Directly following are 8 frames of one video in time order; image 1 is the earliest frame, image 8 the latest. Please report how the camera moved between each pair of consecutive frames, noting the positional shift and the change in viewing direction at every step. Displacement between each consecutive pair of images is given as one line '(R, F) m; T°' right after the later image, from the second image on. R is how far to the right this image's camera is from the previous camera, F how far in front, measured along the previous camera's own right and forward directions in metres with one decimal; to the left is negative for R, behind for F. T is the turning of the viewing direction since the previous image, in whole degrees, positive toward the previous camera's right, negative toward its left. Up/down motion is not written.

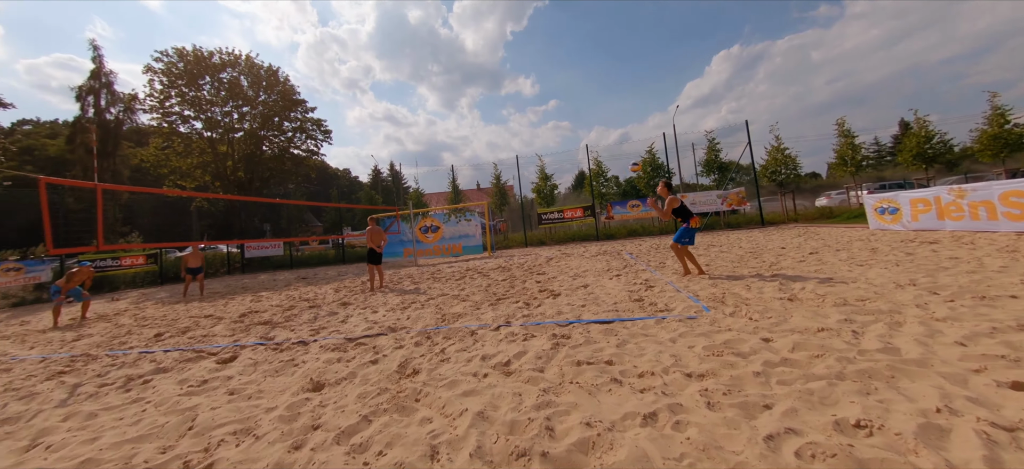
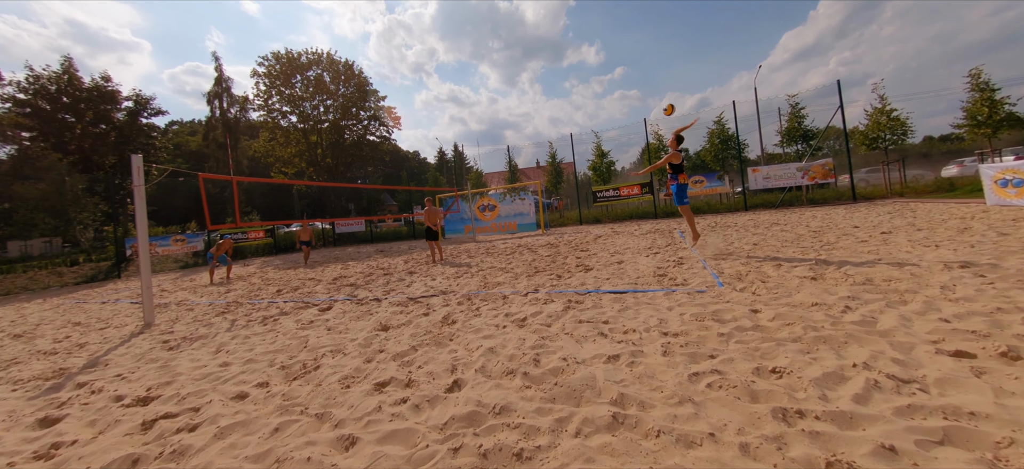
(+0.4, -0.5) m; -10°
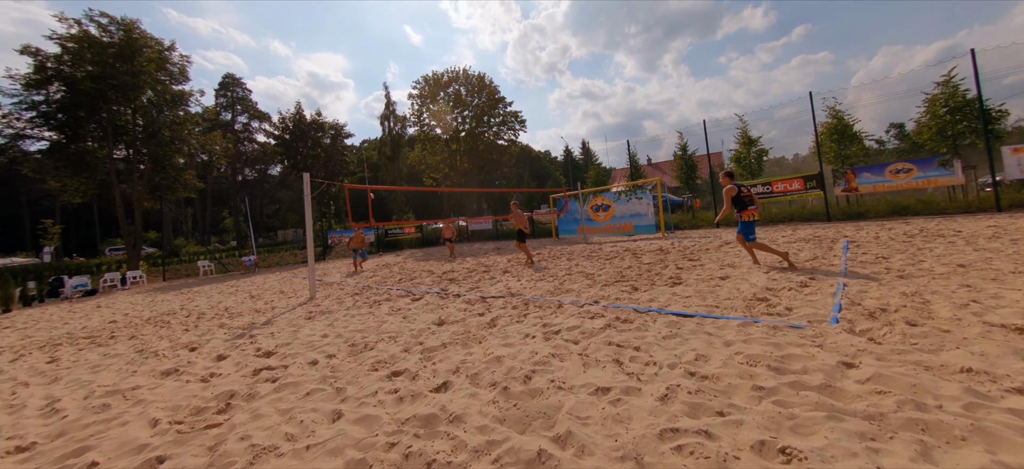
(+0.8, +0.1) m; -22°
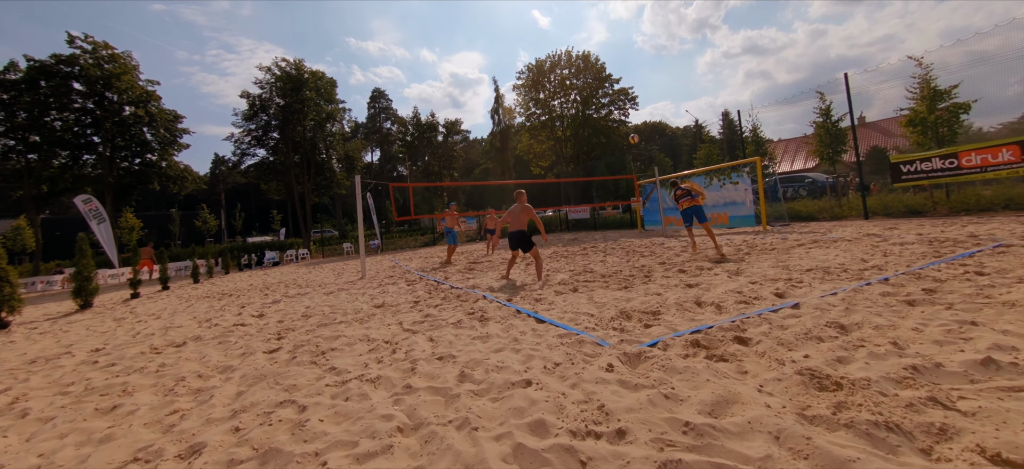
(+2.2, +0.2) m; -21°
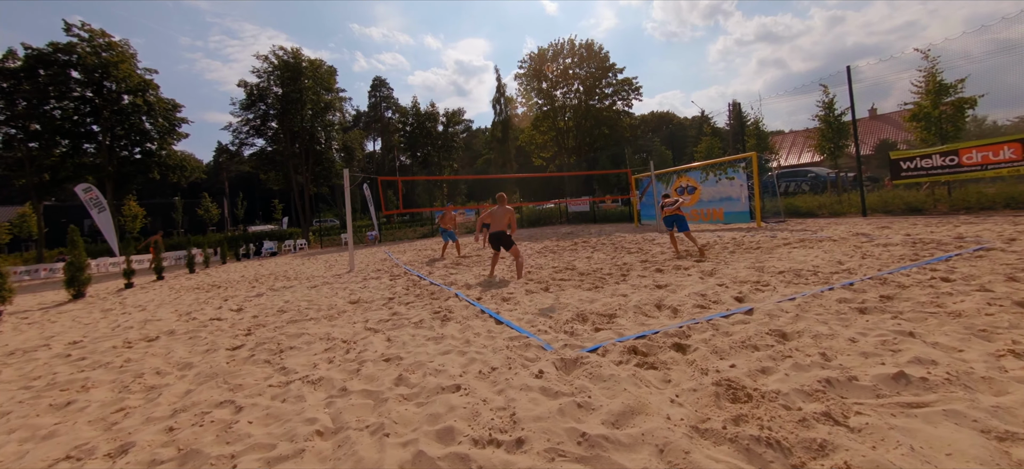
(+0.4, 0.0) m; -1°
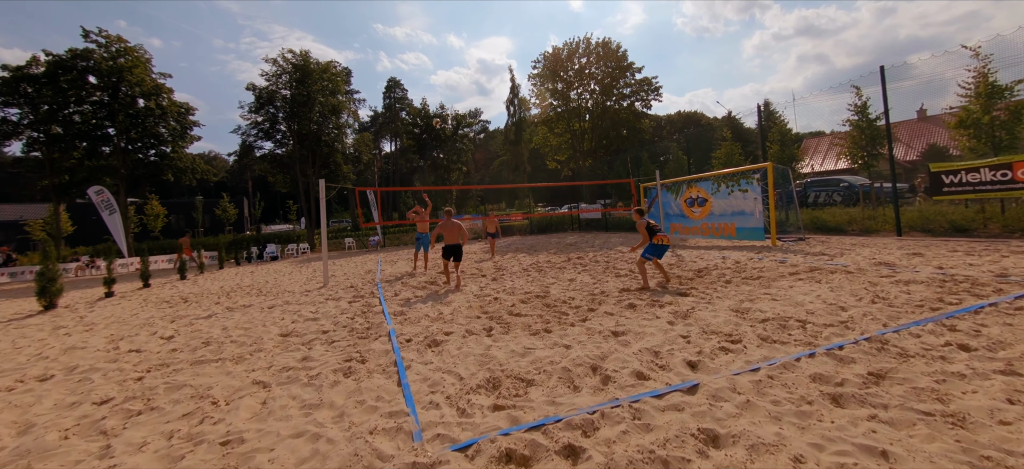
(+0.8, +0.4) m; -4°
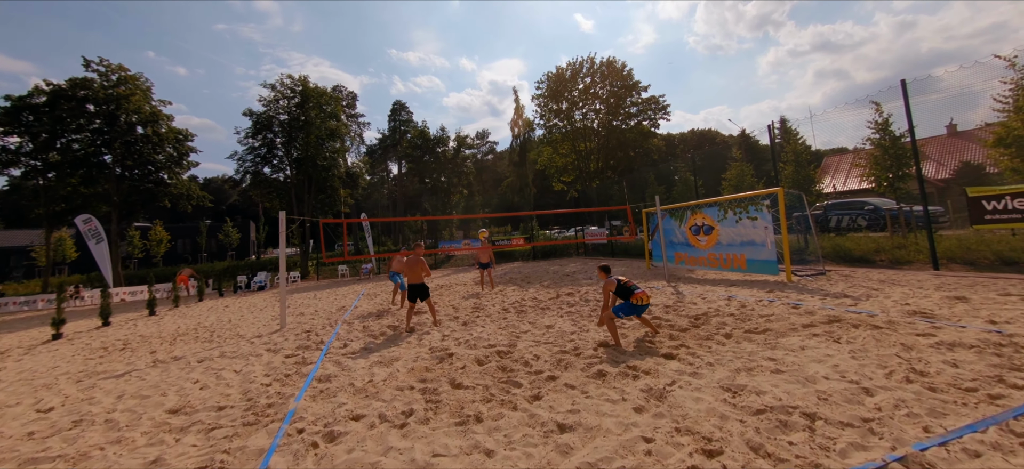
(+0.7, +0.7) m; -2°
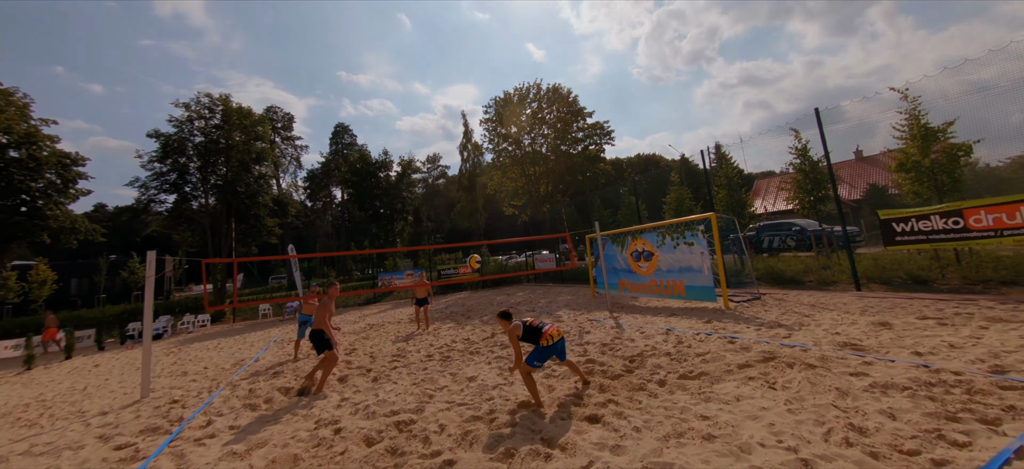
(+0.7, +0.5) m; +6°
